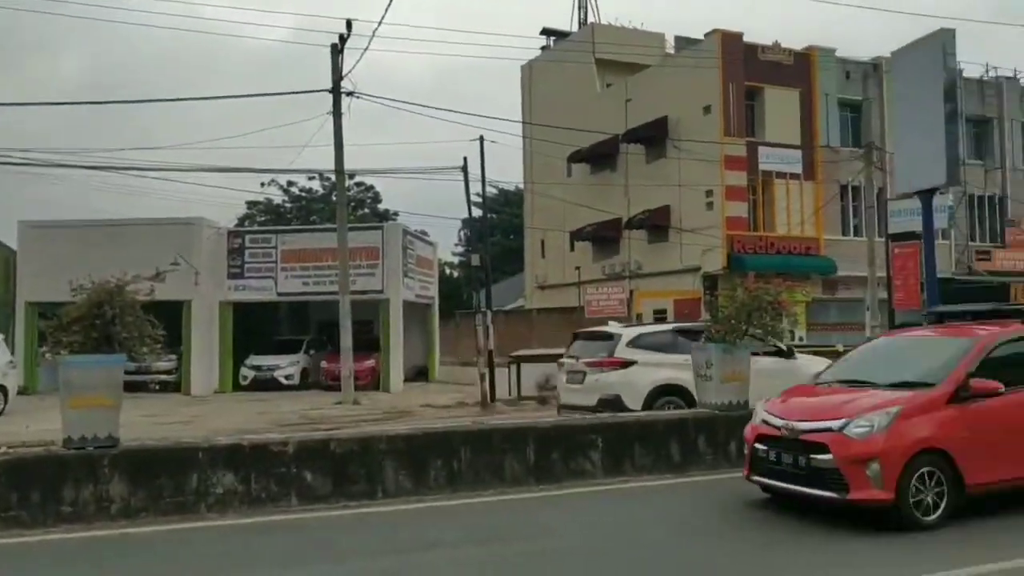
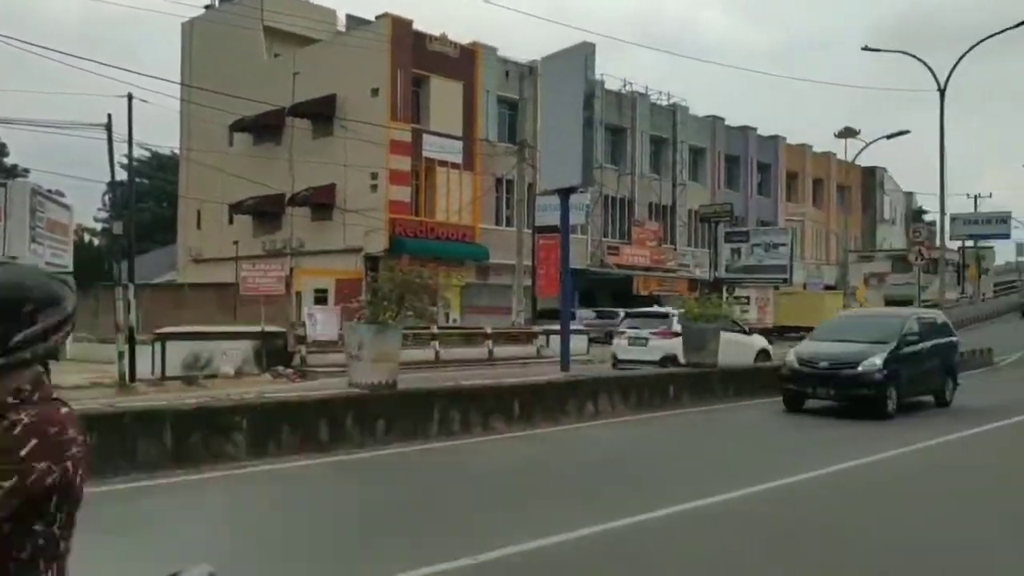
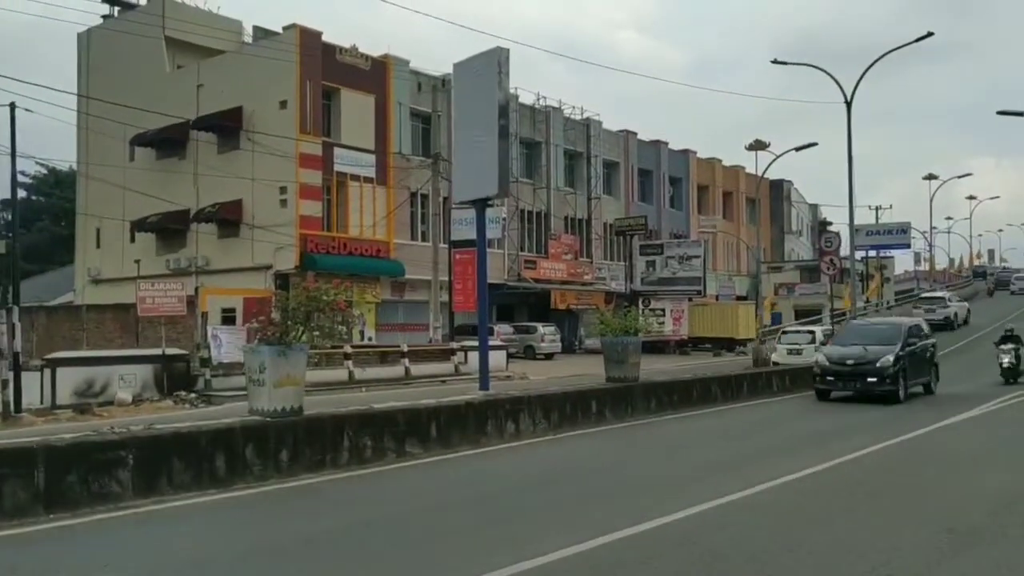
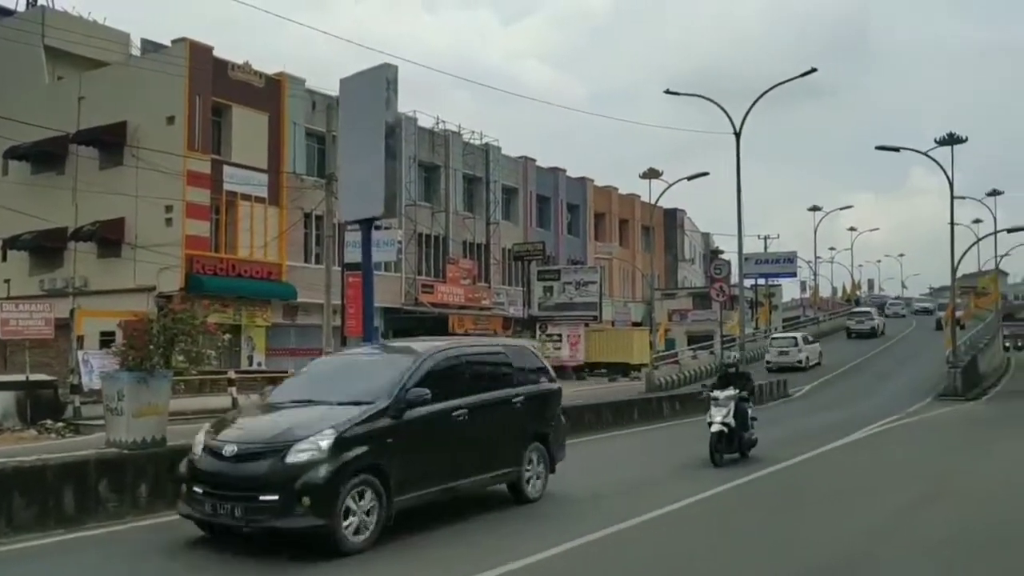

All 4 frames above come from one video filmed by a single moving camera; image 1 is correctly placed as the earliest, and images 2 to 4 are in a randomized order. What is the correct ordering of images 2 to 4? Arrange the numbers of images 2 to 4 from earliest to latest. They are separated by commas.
2, 3, 4
